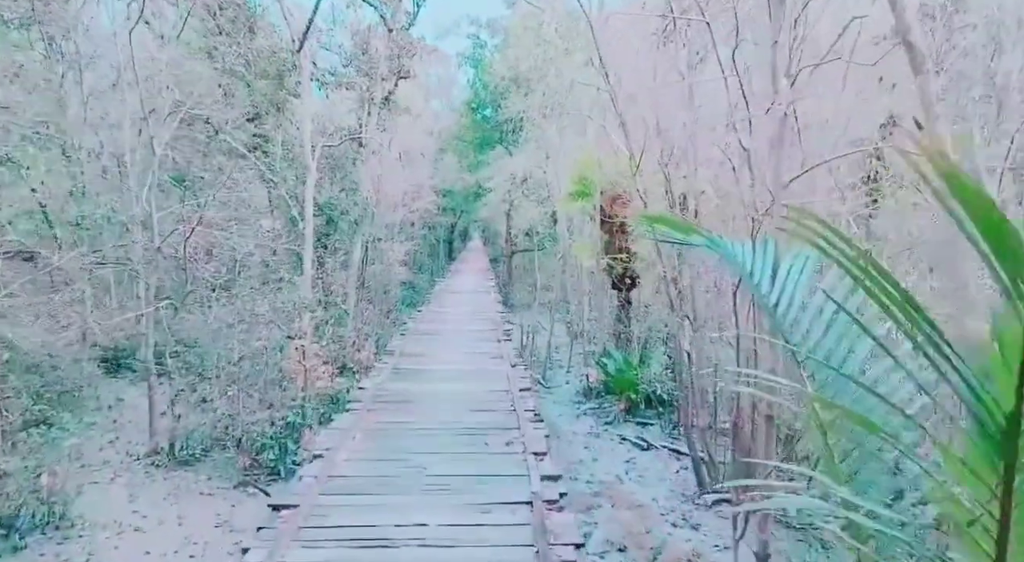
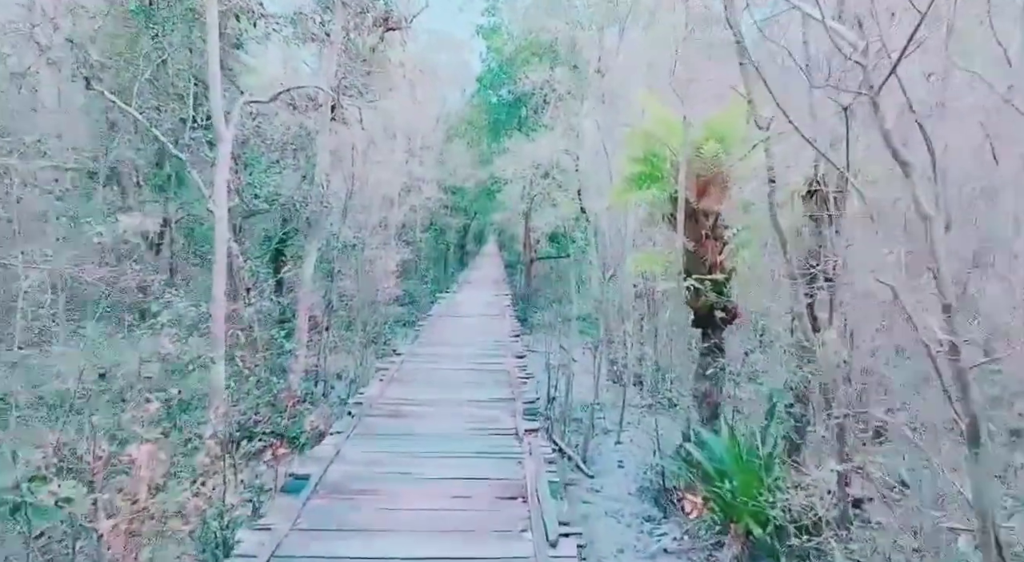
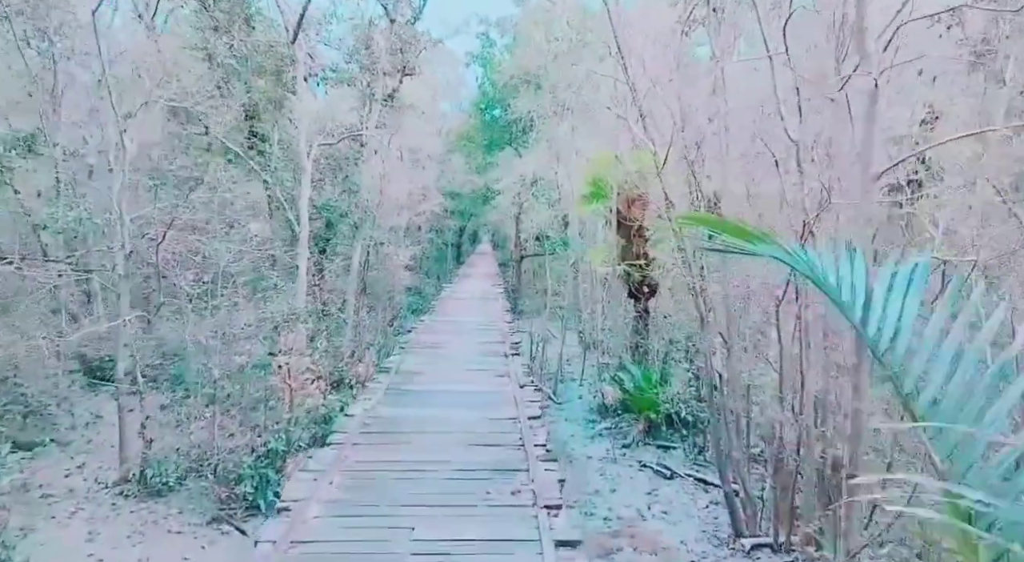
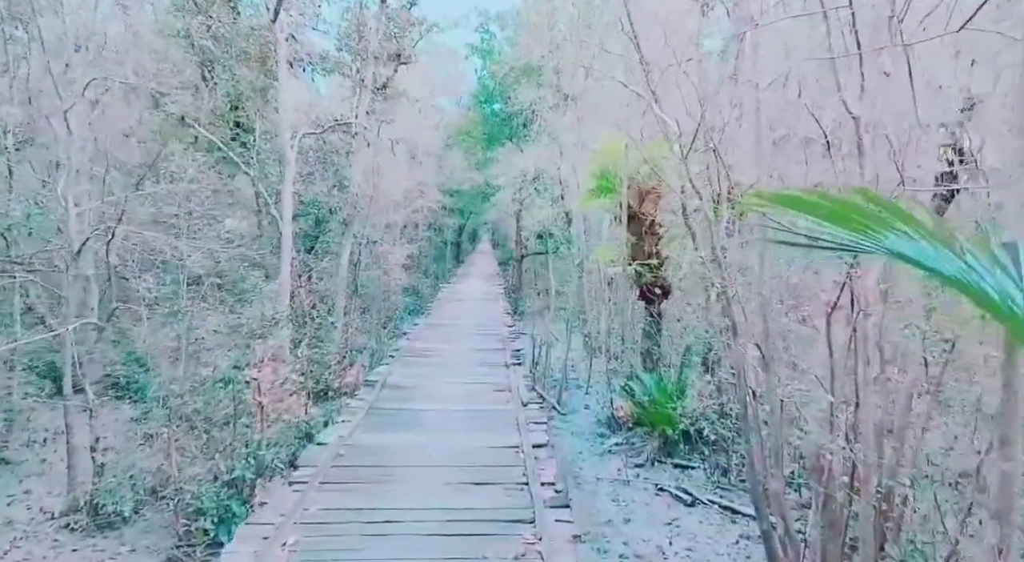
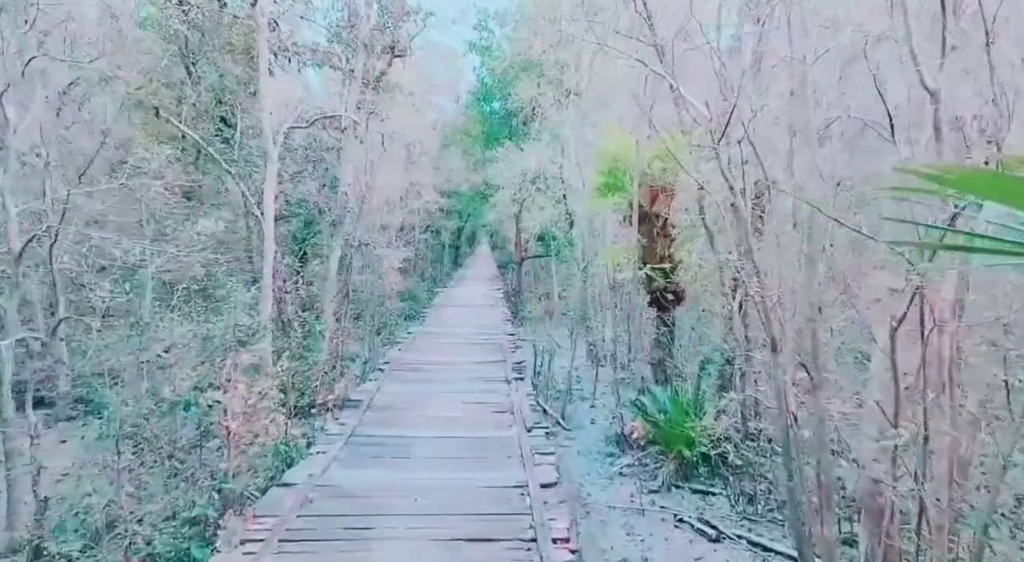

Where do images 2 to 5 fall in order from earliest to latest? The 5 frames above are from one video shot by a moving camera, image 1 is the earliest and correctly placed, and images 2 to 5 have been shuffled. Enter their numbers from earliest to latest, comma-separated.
3, 4, 5, 2
